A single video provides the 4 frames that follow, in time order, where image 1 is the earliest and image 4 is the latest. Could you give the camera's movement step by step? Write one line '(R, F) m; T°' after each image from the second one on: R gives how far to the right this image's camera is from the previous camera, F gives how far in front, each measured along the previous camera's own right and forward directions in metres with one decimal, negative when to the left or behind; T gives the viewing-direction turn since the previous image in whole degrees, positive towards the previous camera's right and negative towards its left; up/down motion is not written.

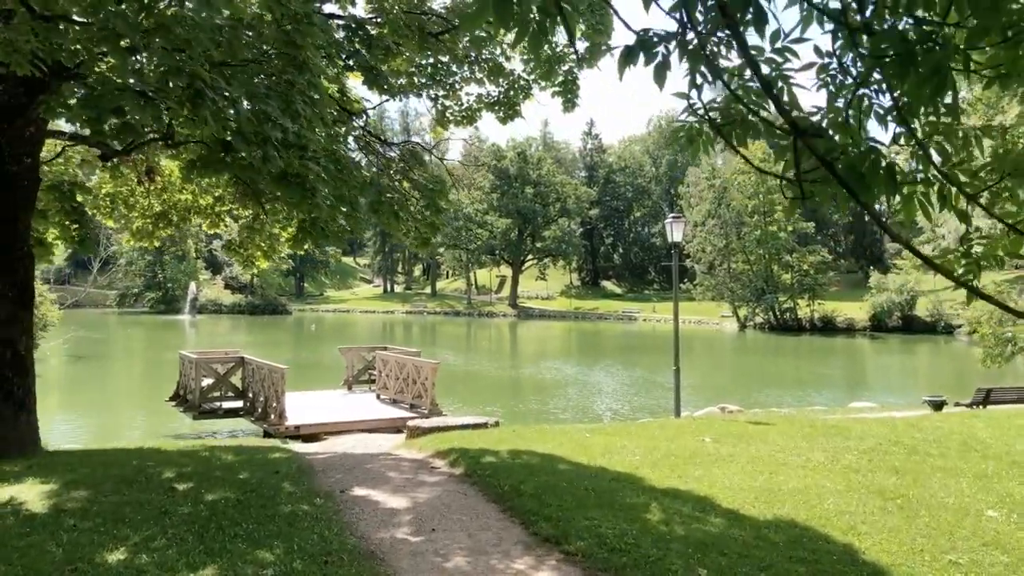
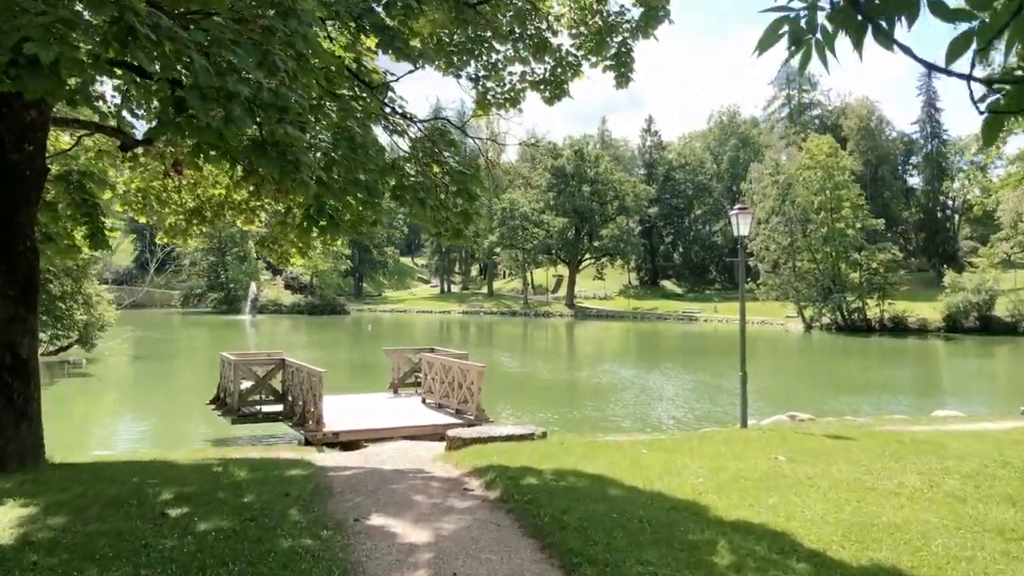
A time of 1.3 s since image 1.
(+0.1, +0.9) m; -4°
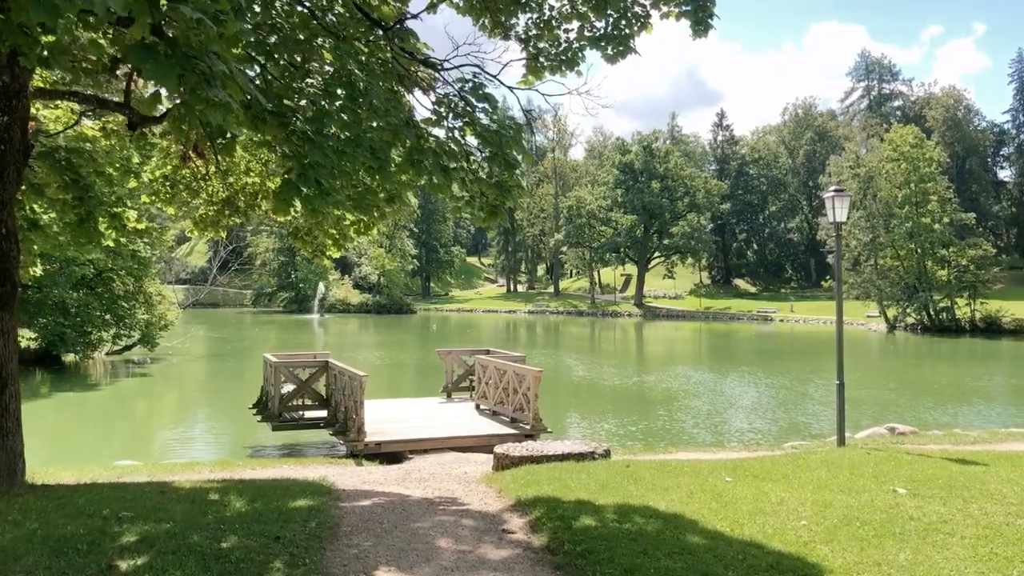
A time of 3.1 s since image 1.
(+0.1, +1.3) m; -5°
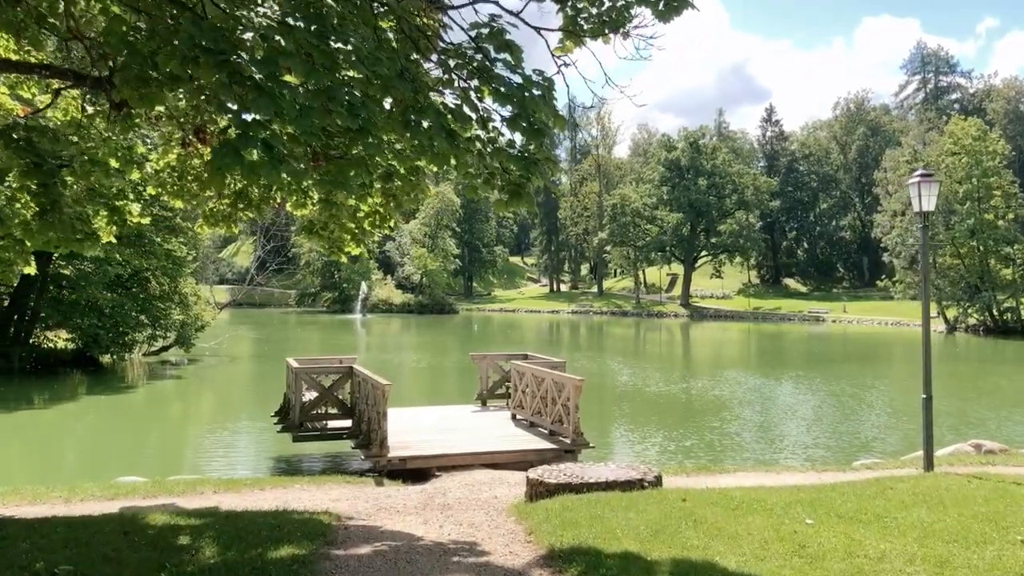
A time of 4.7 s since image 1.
(+0.1, +1.1) m; -3°
